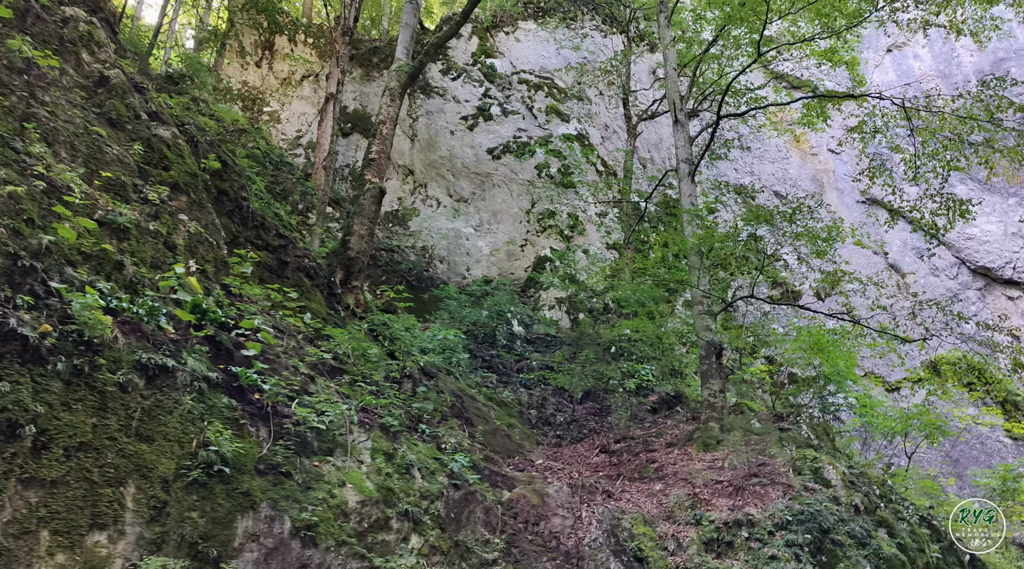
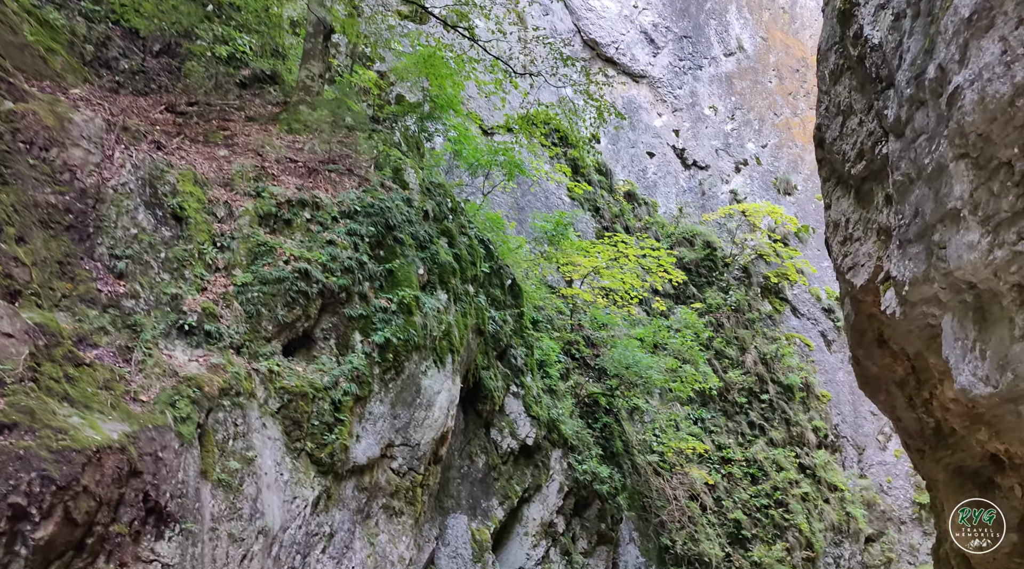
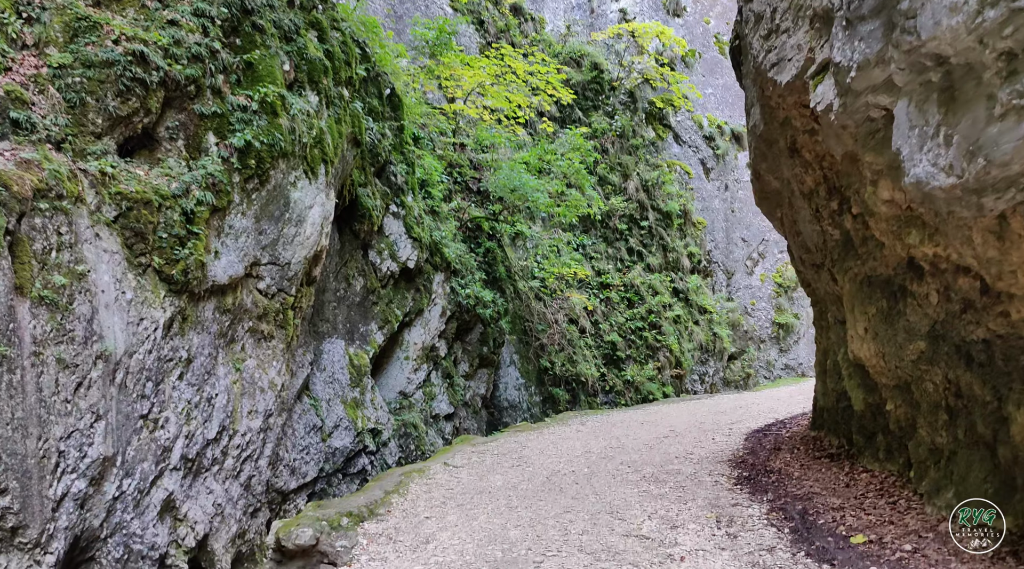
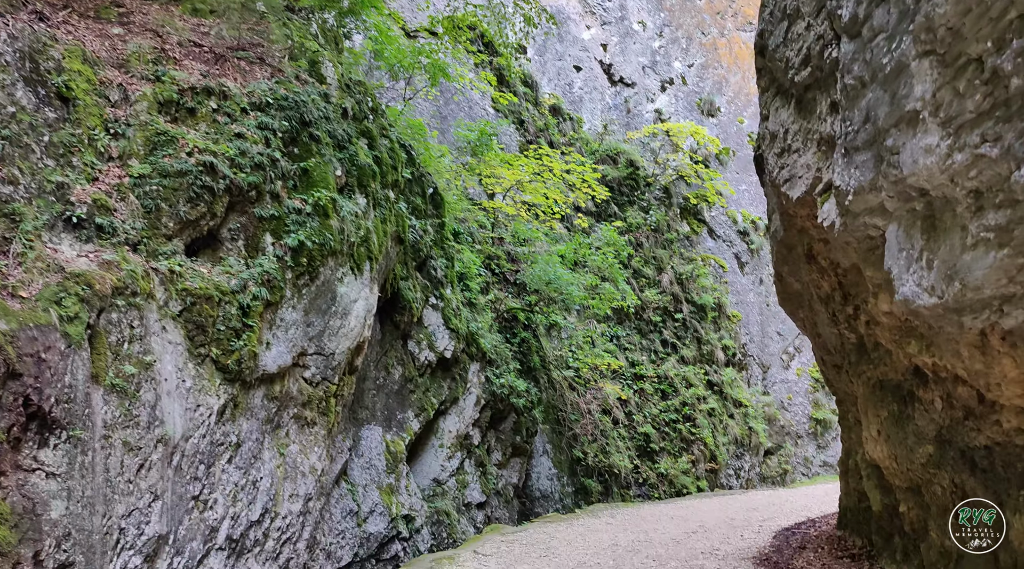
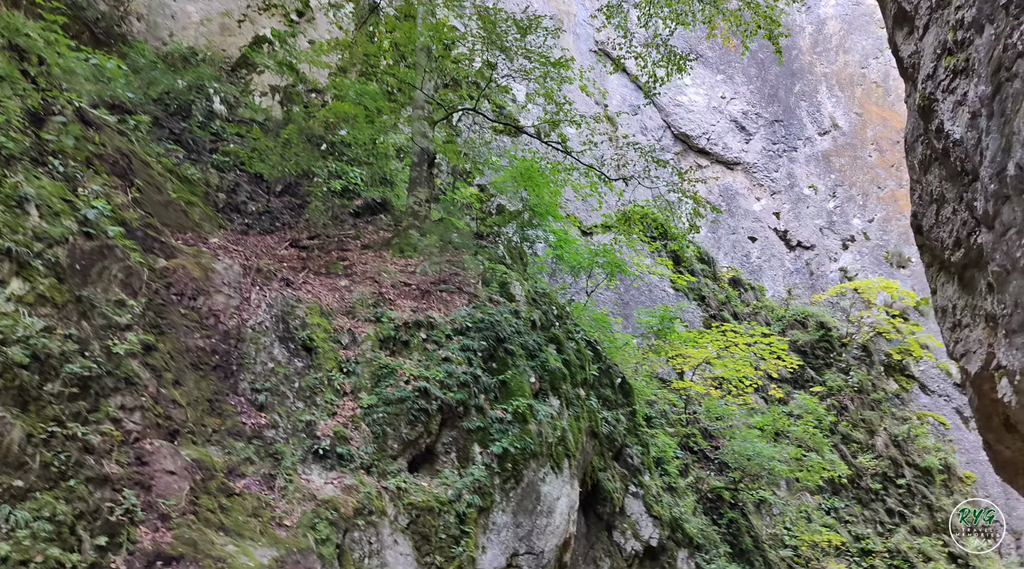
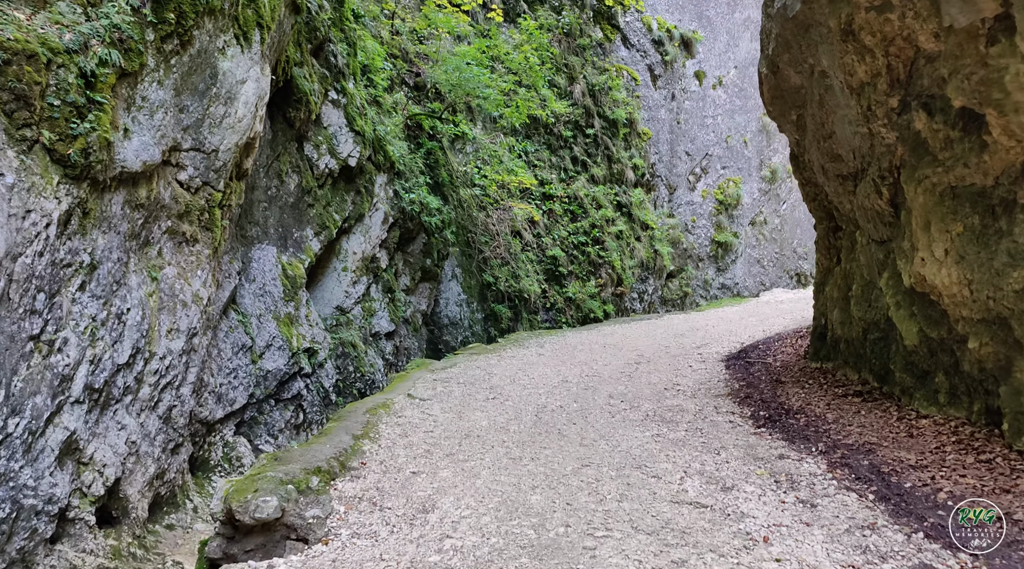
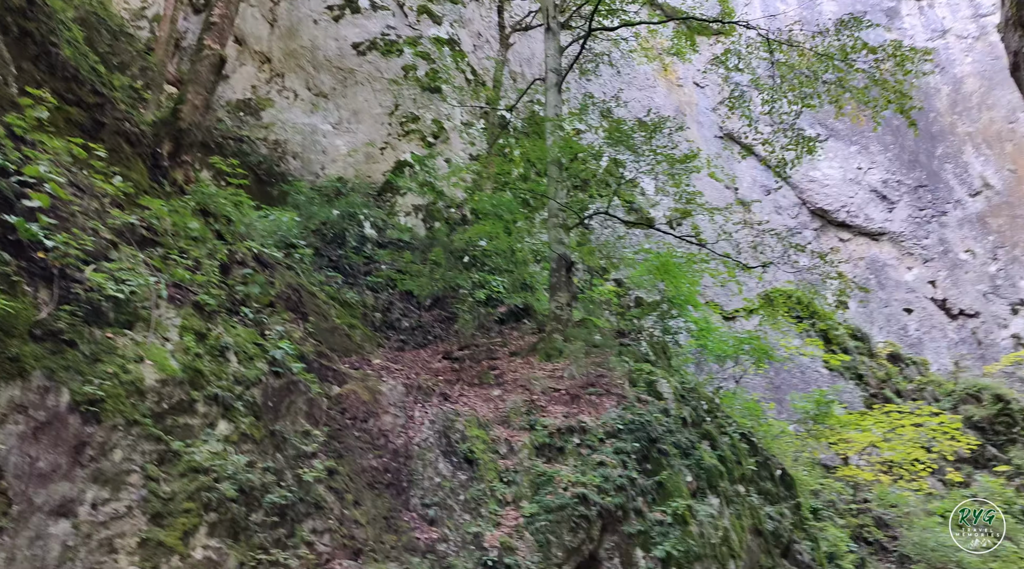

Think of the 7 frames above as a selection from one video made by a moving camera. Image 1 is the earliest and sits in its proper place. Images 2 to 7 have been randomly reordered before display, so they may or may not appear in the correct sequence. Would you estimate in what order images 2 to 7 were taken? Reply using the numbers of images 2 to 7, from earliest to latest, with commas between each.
7, 5, 2, 4, 3, 6
